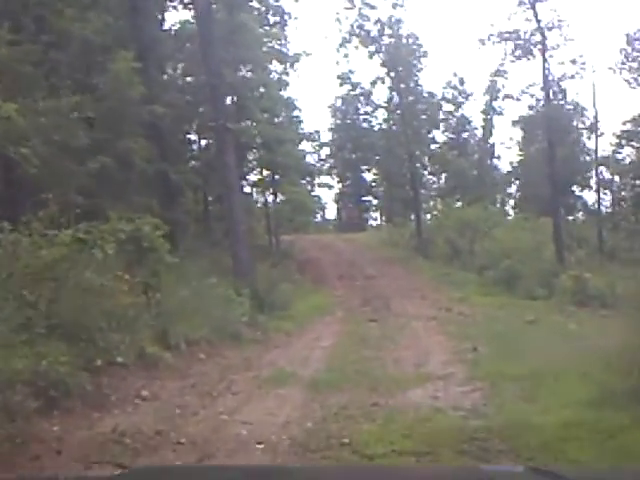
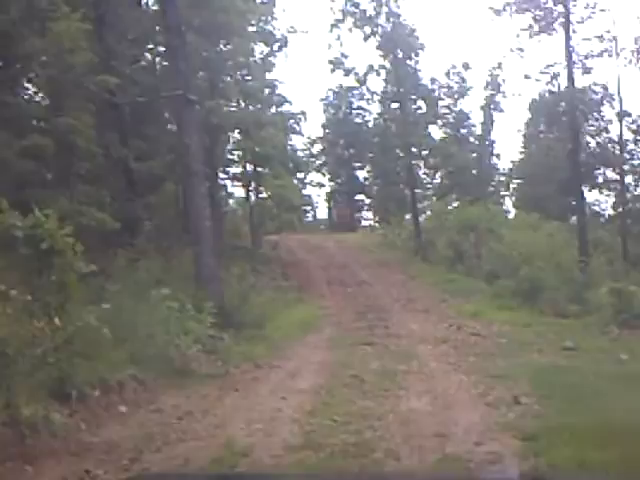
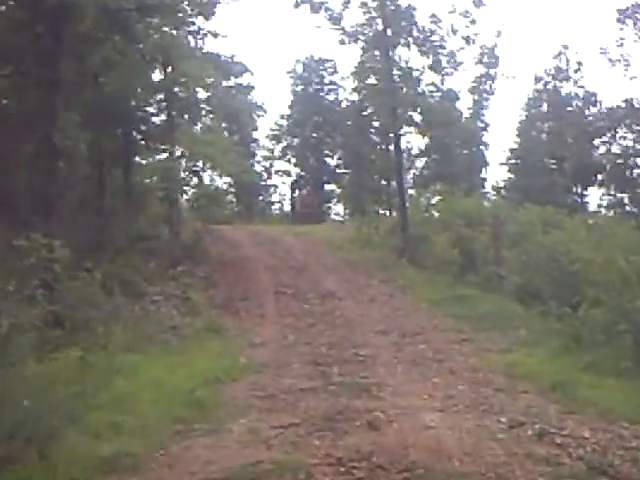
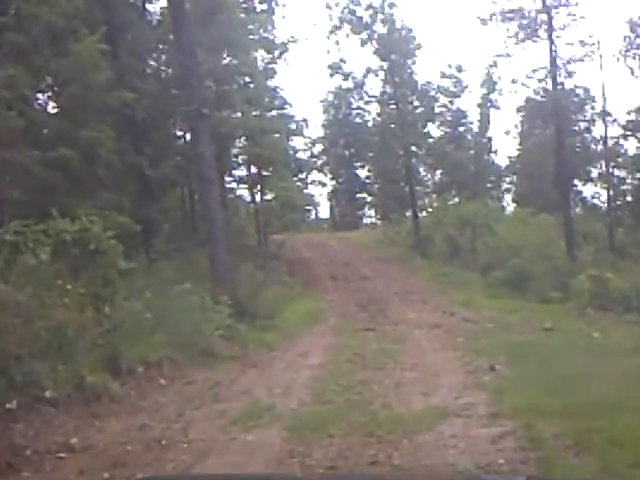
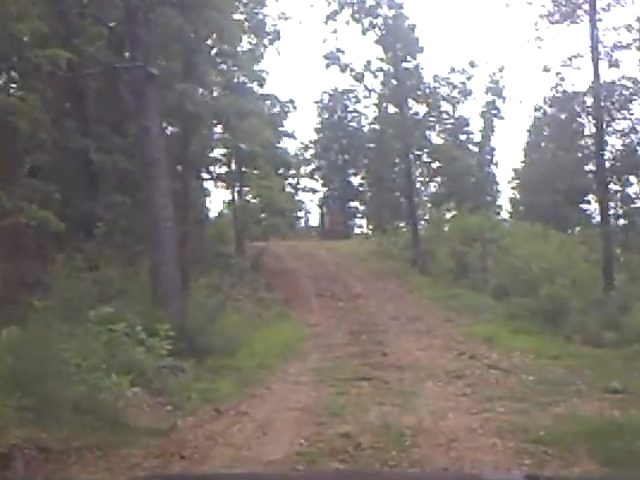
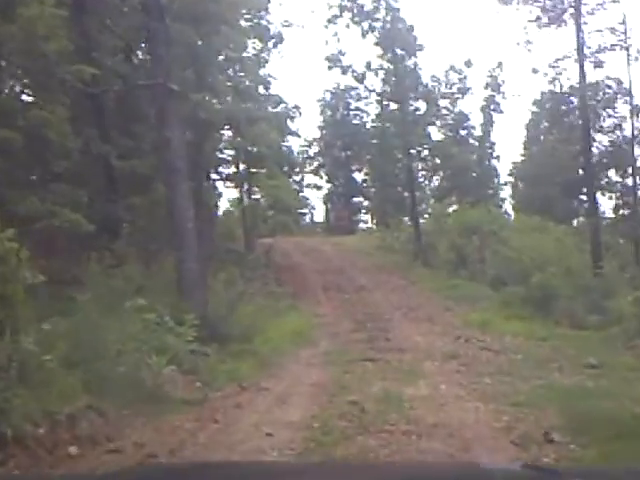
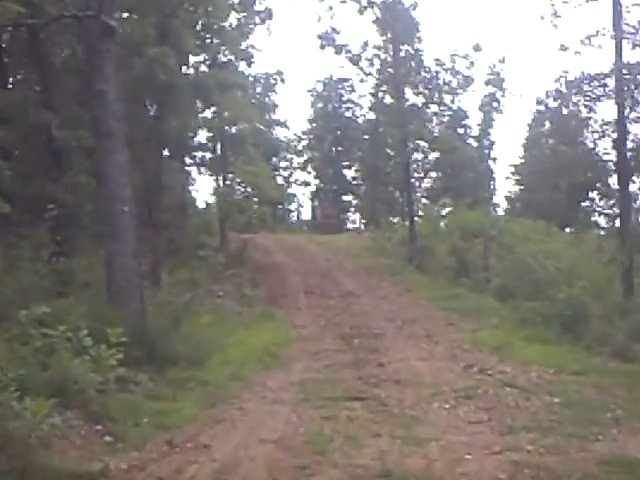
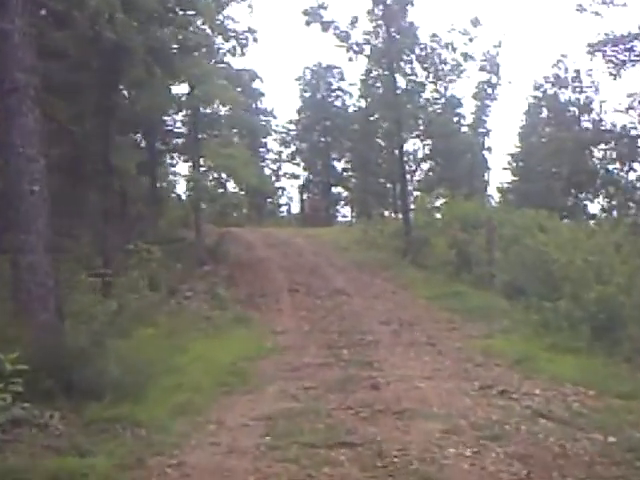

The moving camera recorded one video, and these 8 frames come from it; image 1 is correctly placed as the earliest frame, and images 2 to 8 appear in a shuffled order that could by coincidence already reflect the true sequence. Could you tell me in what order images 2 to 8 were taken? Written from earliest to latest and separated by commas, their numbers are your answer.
4, 2, 6, 5, 7, 8, 3
